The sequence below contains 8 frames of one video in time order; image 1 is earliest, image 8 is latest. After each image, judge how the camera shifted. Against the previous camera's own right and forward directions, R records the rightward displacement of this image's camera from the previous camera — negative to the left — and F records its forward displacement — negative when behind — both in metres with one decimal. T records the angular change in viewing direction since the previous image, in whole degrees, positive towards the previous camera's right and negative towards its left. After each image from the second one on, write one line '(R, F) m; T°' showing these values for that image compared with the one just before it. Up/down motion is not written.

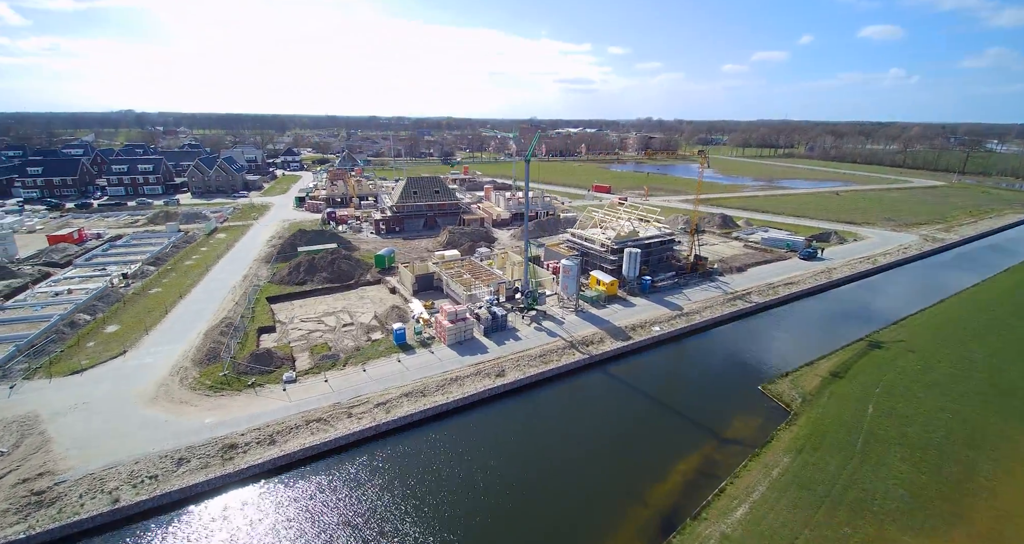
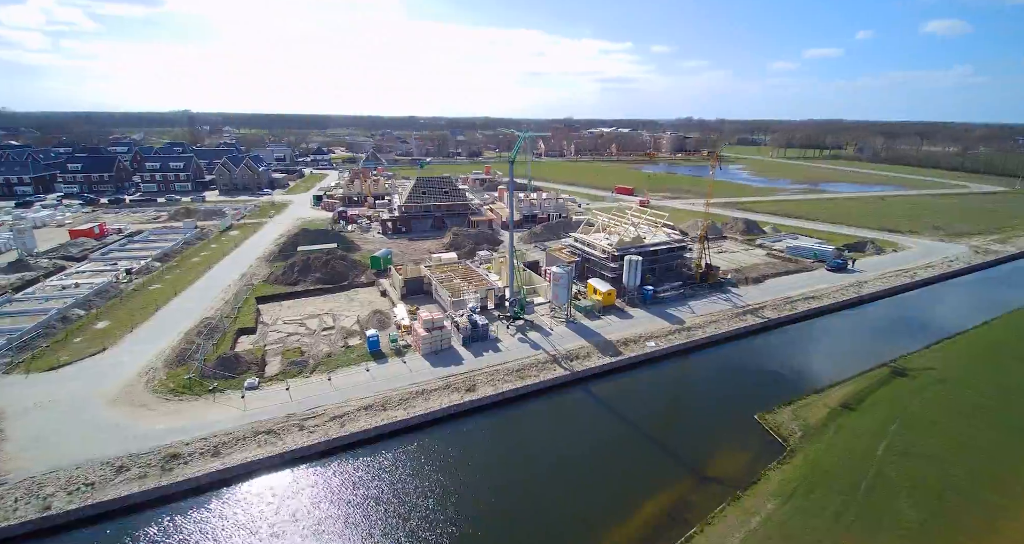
(+2.2, +1.3) m; -4°
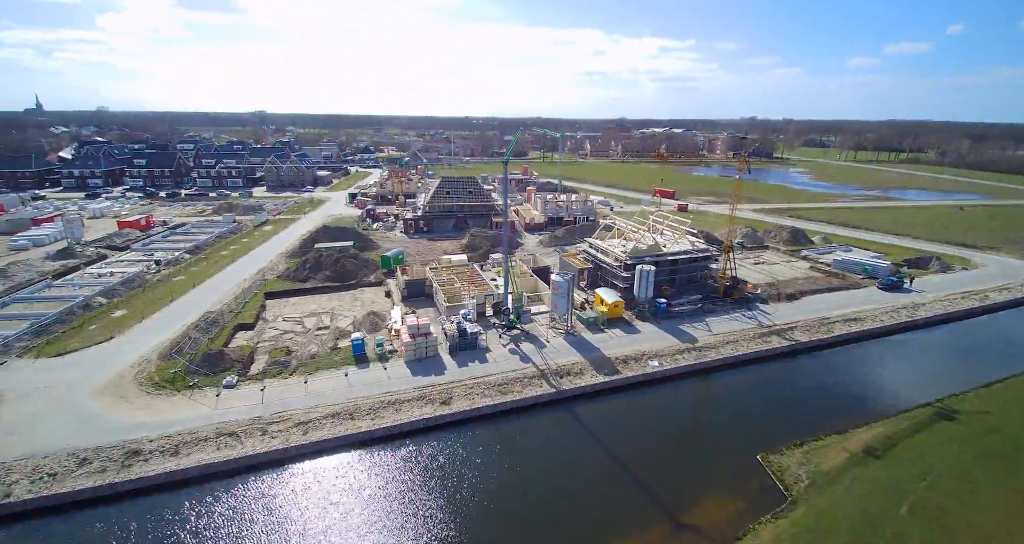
(+2.3, +1.3) m; -6°
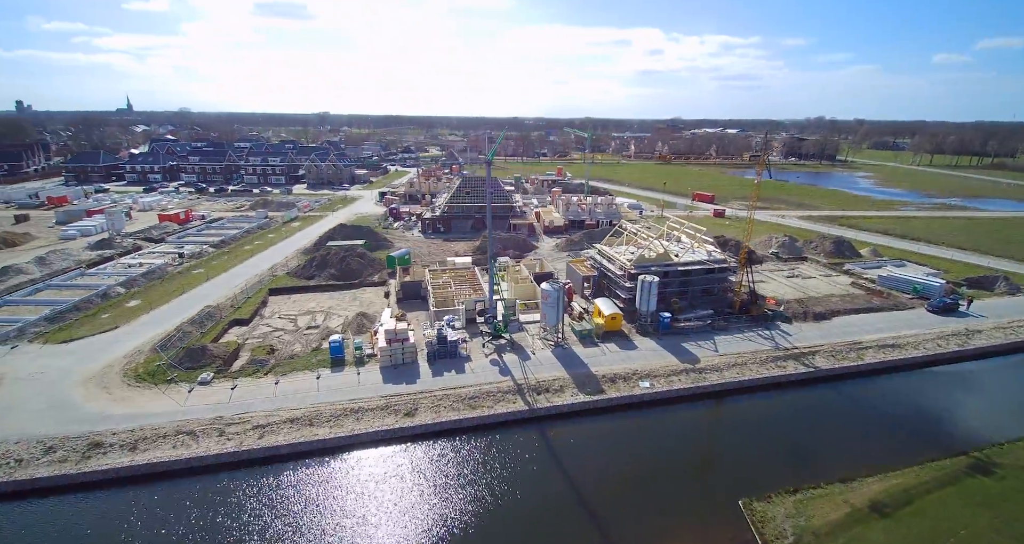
(+2.4, +1.1) m; -6°
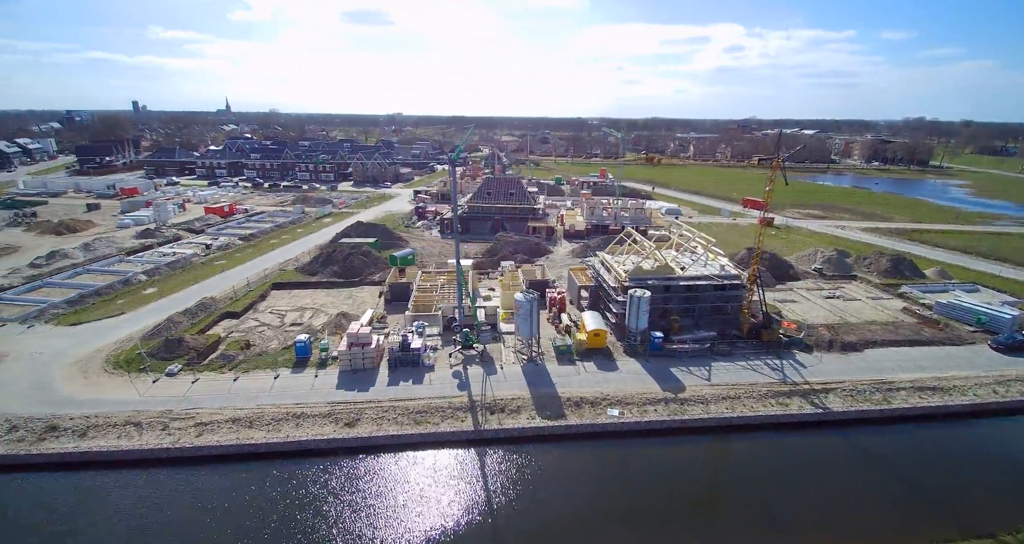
(+3.3, +1.4) m; -7°
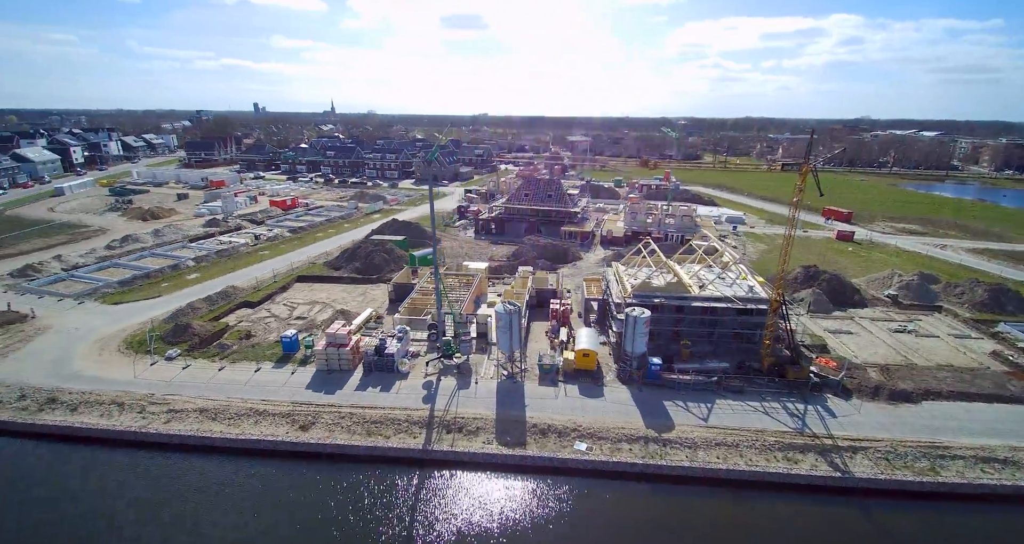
(+3.2, +1.5) m; -9°
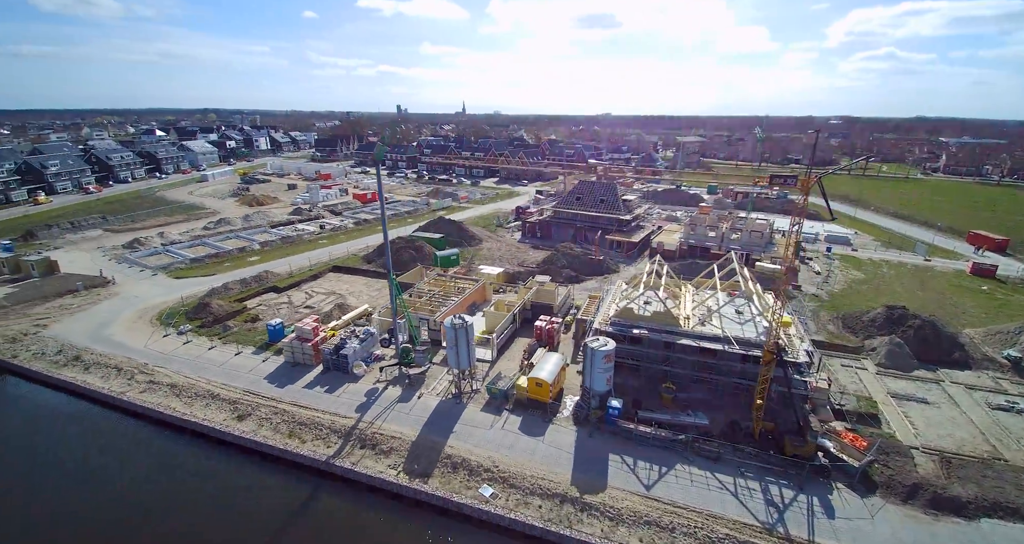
(+4.9, +2.1) m; -14°
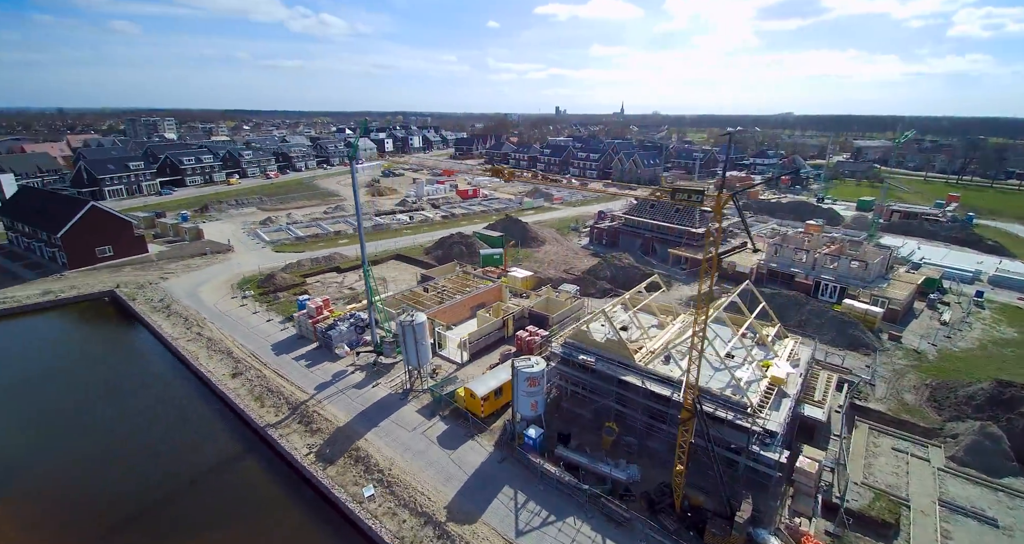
(+5.7, +1.6) m; -18°
